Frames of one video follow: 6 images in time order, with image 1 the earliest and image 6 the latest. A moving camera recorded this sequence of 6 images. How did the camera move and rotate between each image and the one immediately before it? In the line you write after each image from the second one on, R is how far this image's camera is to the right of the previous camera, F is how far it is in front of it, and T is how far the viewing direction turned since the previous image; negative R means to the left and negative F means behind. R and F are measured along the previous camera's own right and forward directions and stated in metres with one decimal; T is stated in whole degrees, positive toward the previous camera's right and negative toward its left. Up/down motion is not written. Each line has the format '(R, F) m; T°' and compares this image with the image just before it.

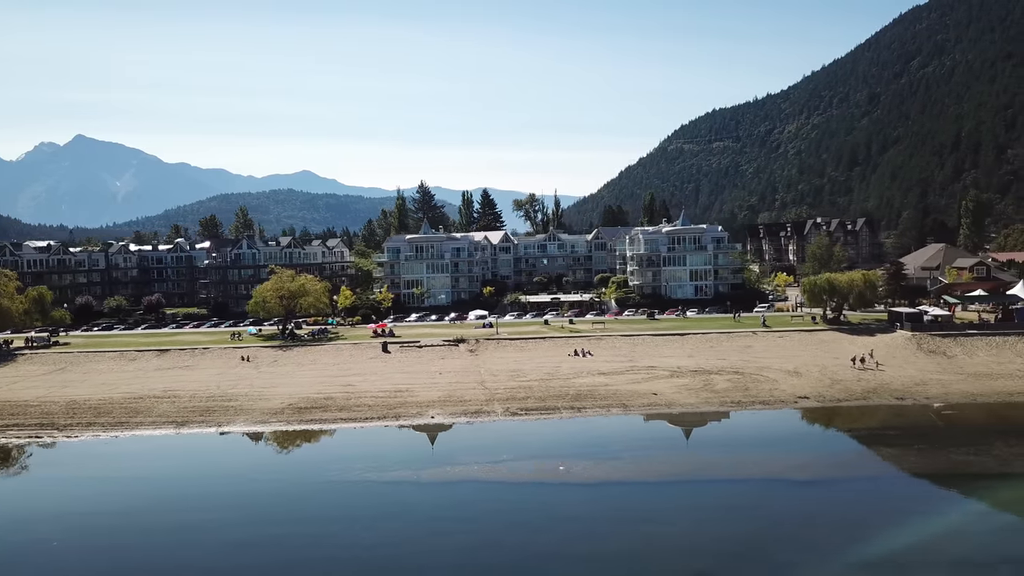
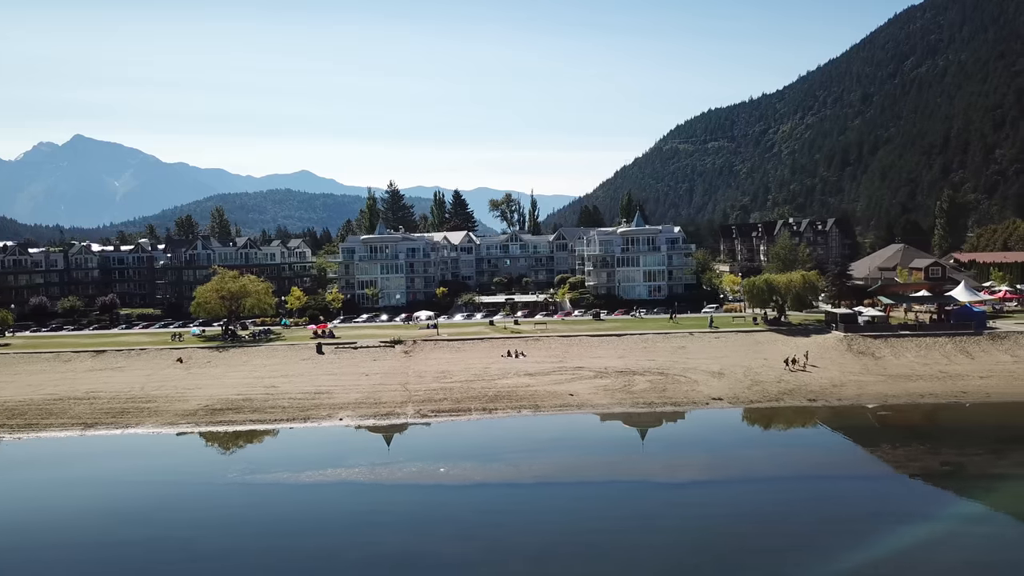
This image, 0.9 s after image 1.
(+4.0, +0.1) m; 0°
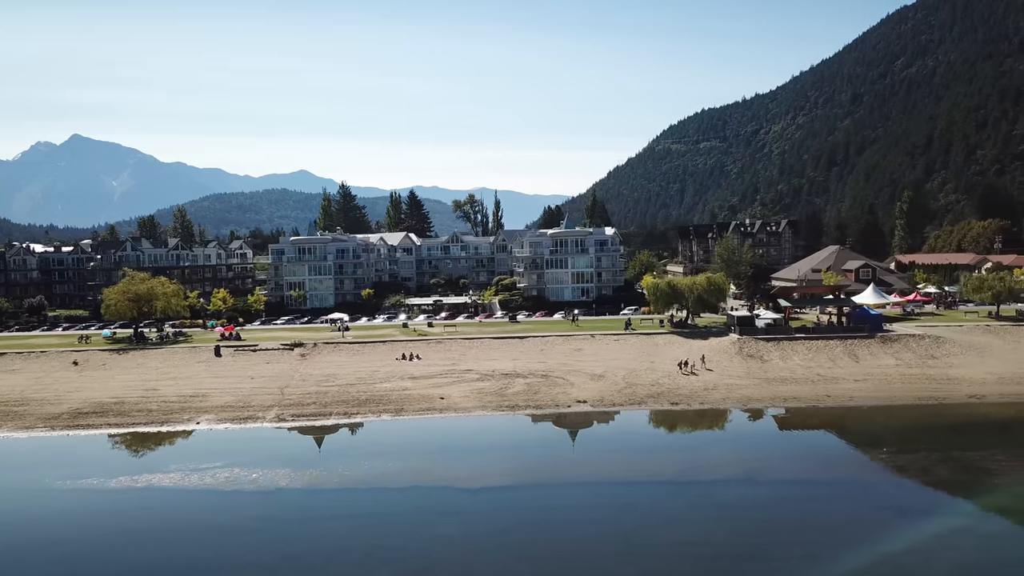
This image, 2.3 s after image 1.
(+6.2, +0.1) m; 0°
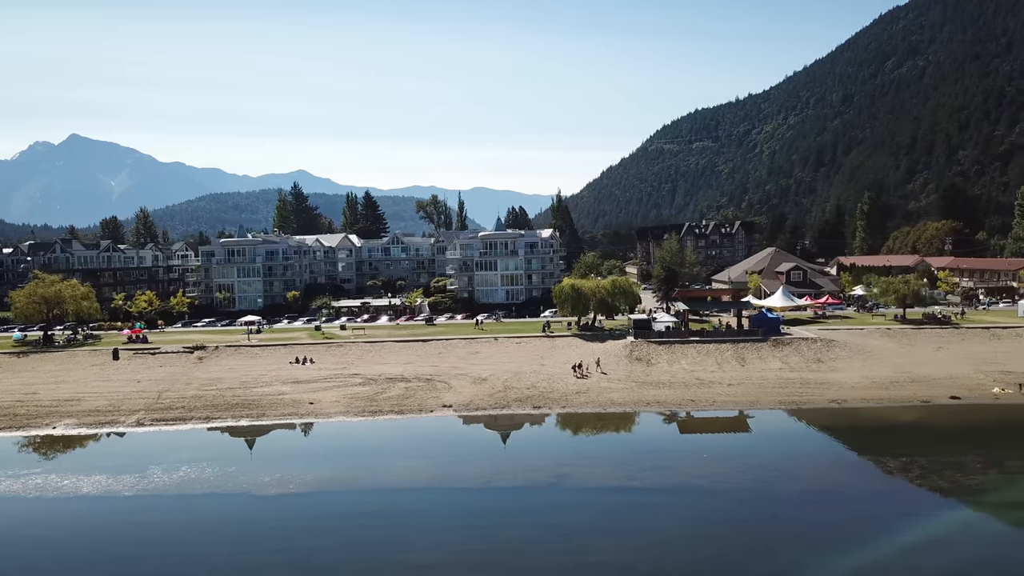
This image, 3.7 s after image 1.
(+6.2, +0.1) m; 0°
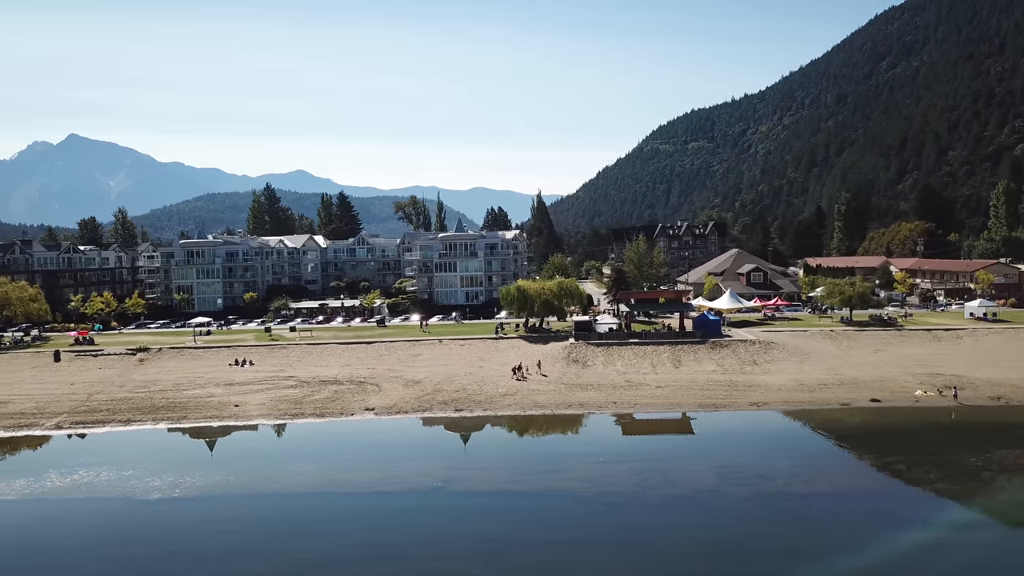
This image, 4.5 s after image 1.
(+3.5, +0.1) m; 0°
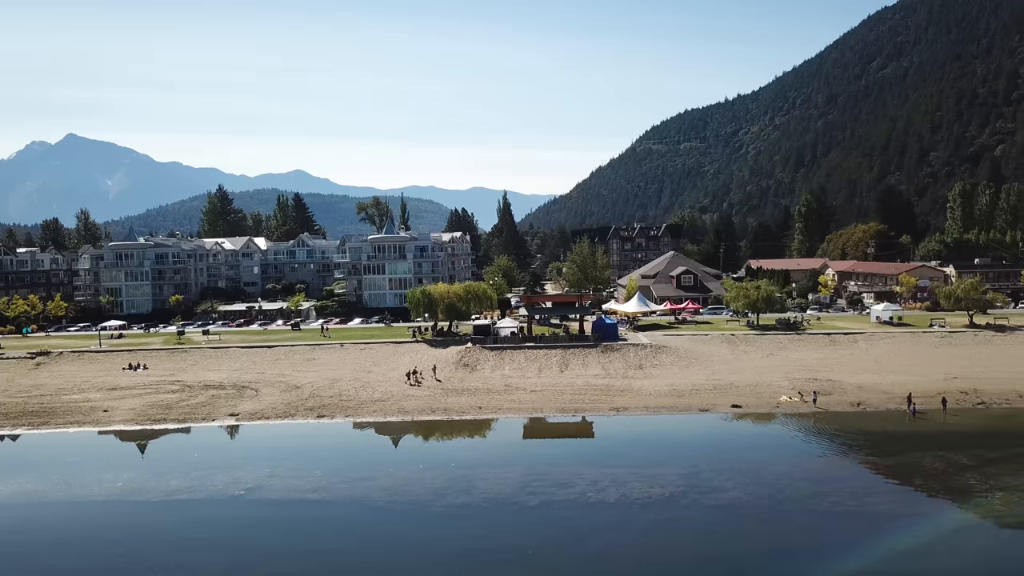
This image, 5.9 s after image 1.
(+6.1, +0.1) m; 0°
